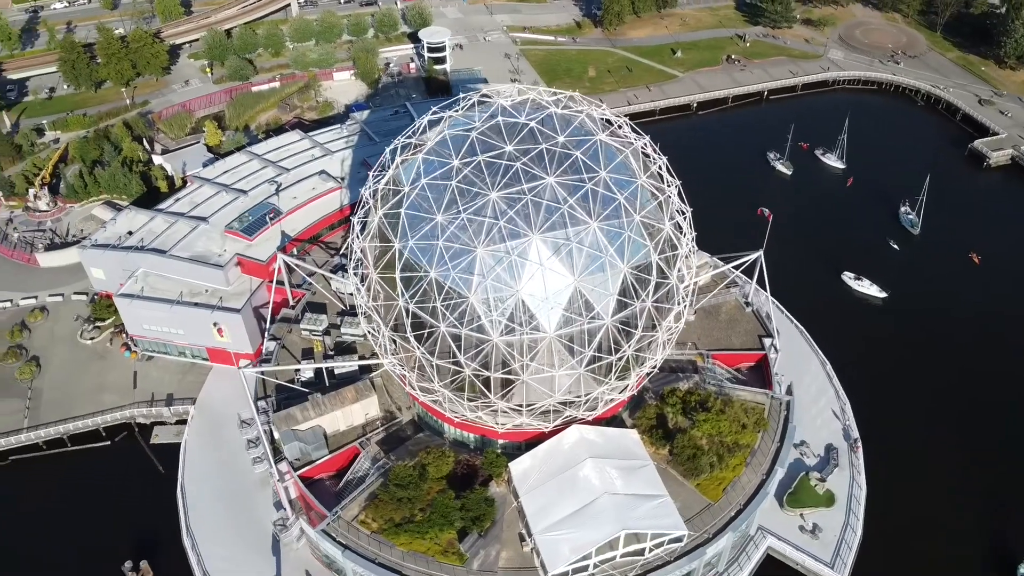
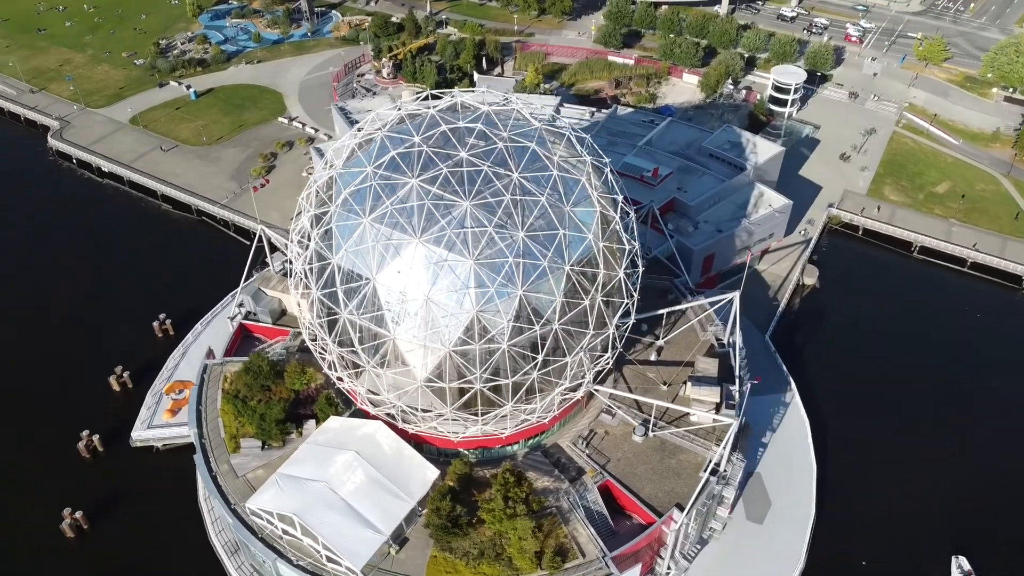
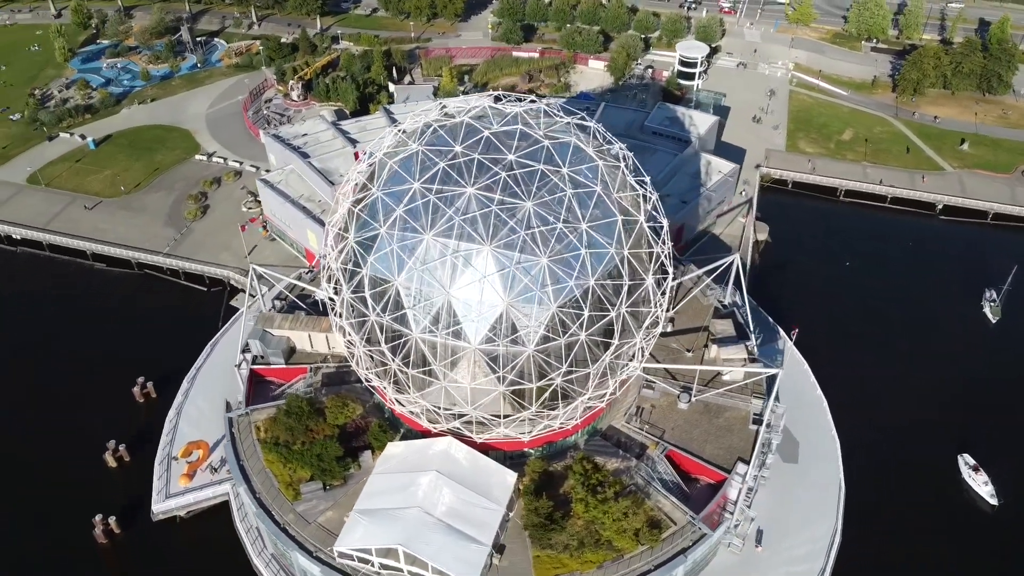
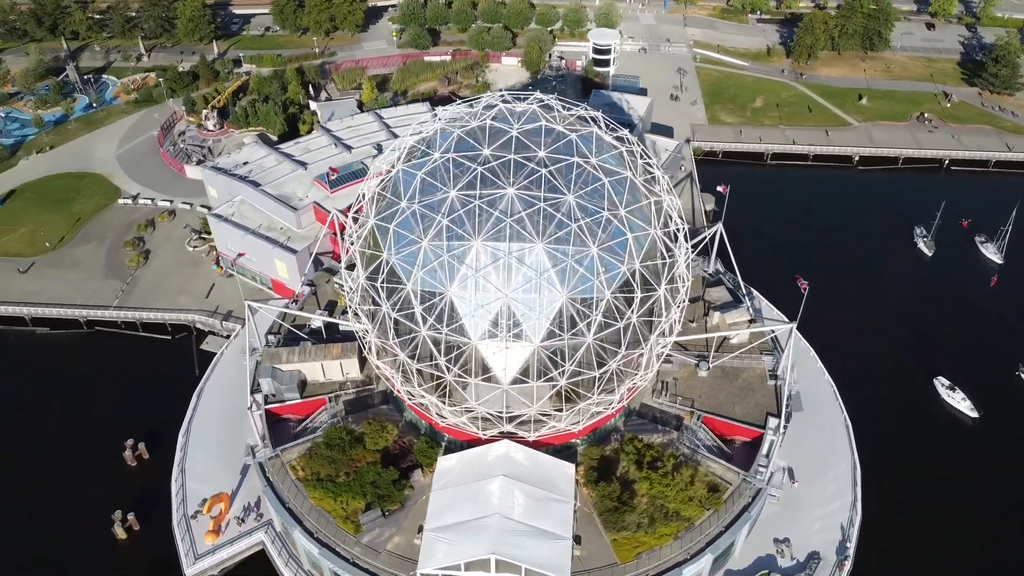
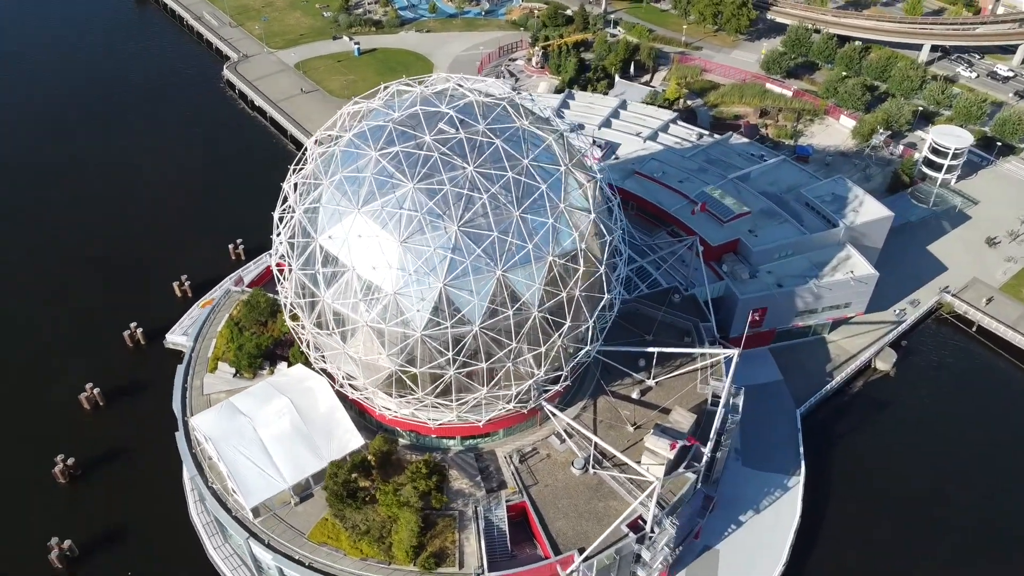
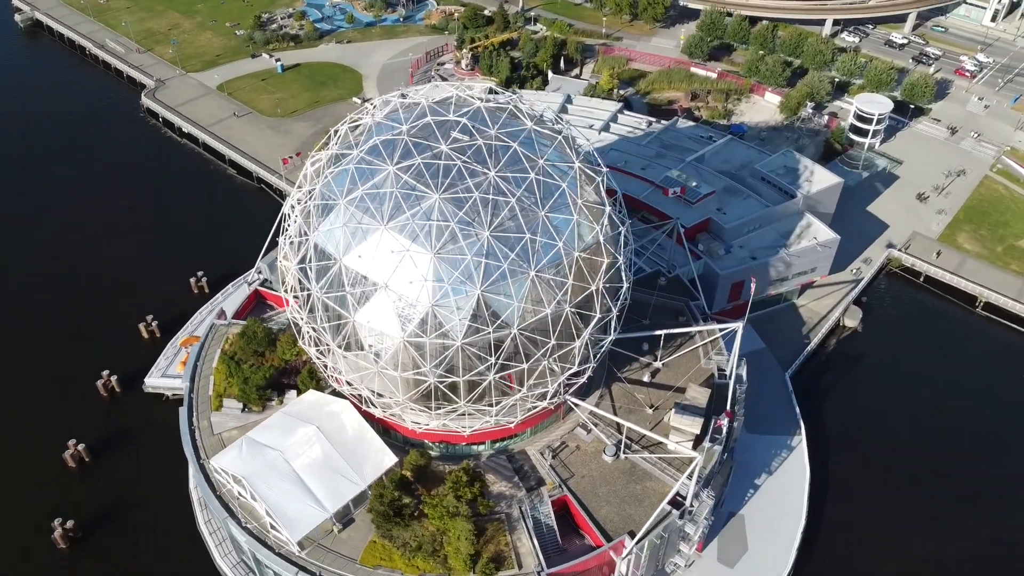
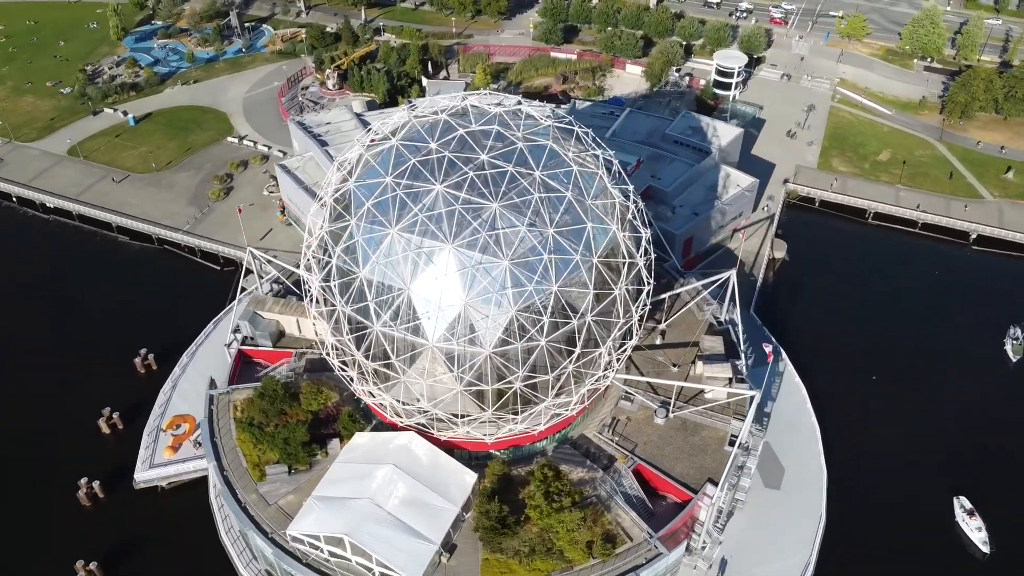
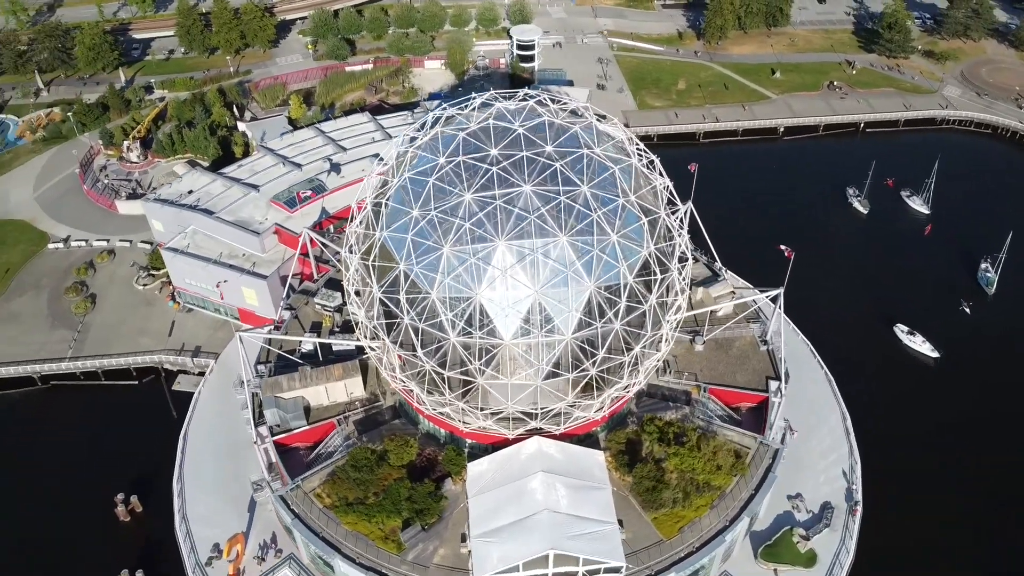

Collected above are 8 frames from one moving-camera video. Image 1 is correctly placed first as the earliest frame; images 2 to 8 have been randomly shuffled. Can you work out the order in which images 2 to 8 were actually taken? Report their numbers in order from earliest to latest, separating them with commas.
8, 4, 3, 7, 2, 6, 5
